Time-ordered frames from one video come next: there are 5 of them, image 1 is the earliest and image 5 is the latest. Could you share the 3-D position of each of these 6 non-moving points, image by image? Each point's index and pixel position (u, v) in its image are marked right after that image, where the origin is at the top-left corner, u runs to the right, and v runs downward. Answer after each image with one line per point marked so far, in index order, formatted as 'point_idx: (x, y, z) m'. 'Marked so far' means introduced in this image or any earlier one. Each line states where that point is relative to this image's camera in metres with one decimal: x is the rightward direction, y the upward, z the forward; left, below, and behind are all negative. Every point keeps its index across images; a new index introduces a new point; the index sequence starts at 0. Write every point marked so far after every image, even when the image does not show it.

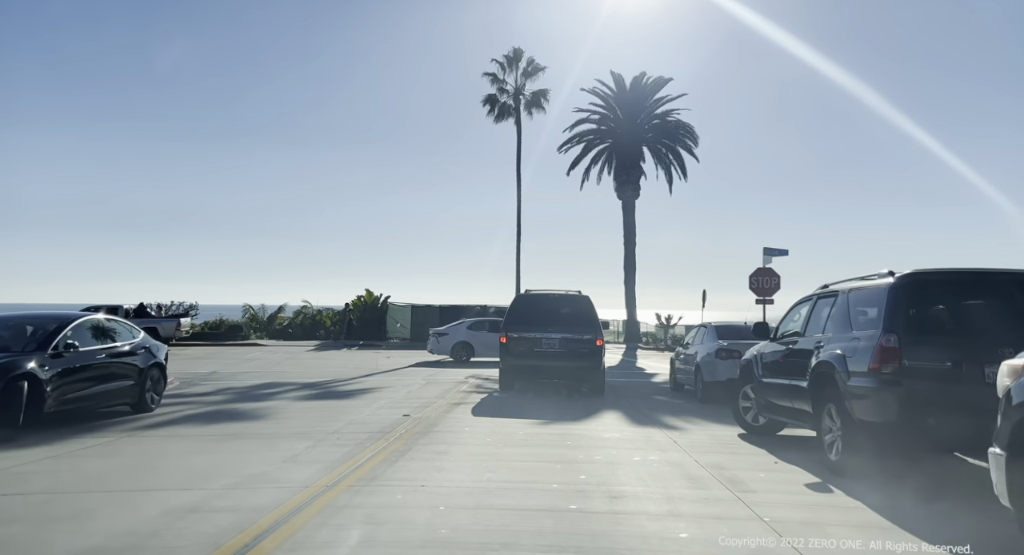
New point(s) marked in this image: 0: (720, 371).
0: (+3.6, -1.6, +10.8) m
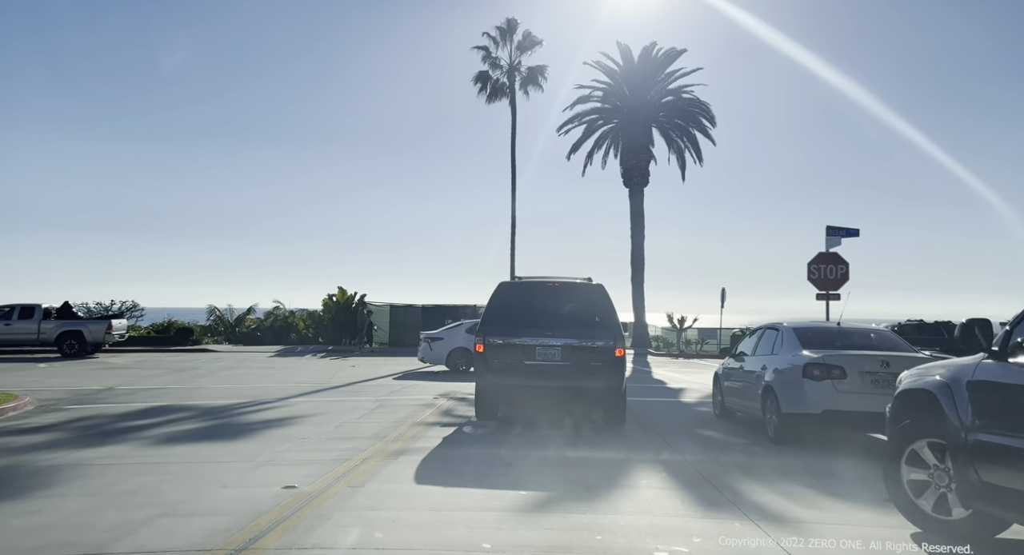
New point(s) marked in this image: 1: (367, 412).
0: (+3.3, -1.4, +7.0) m
1: (-2.2, -2.1, +9.8) m
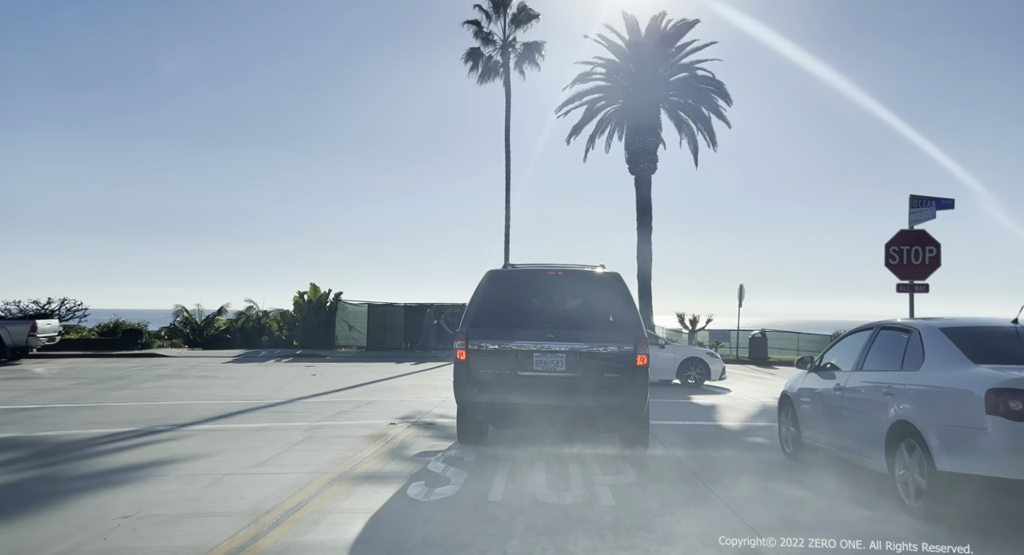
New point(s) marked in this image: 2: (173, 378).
0: (+3.1, -1.1, +4.0) m
1: (-2.4, -1.9, +6.7) m
2: (-8.3, -2.5, +15.2) m
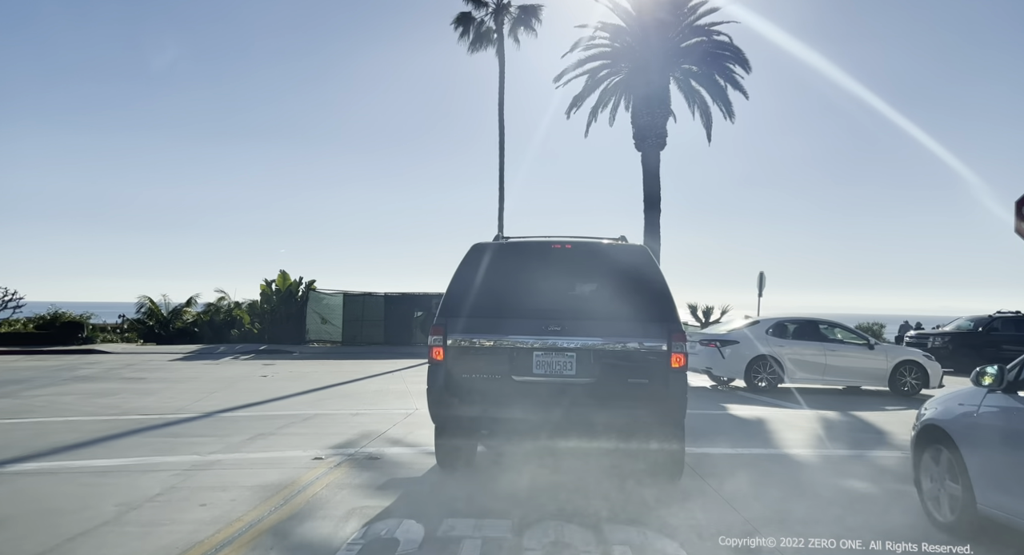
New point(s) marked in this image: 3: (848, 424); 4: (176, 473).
0: (+3.0, -0.9, +1.3) m
1: (-2.6, -1.6, +4.0) m
2: (-8.5, -2.1, +12.5) m
3: (+4.8, -2.1, +8.9) m
4: (-2.8, -1.6, +5.3) m
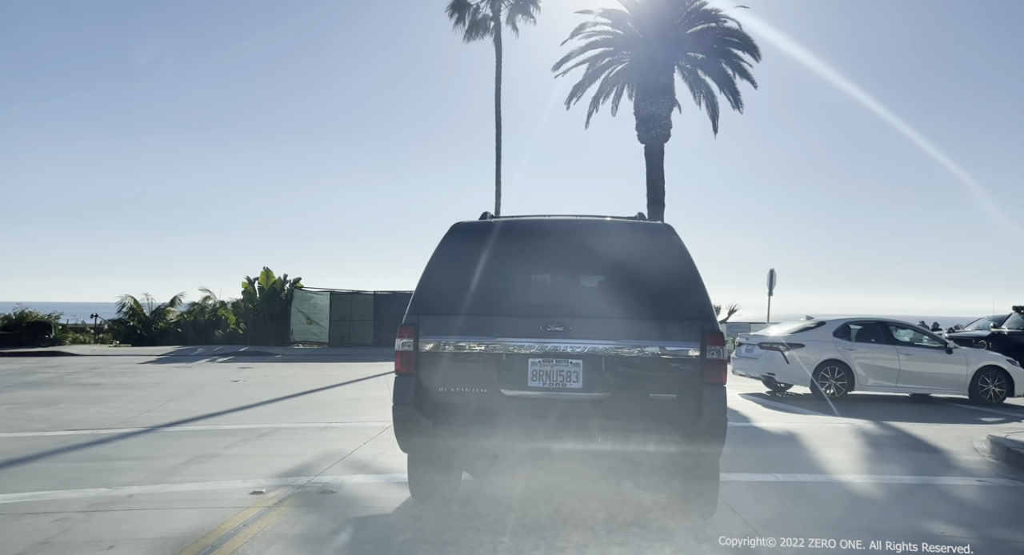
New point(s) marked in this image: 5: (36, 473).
0: (+2.9, -0.8, +0.1) m
1: (-2.7, -1.5, +2.8) m
2: (-8.6, -2.0, +11.3) m
3: (+4.7, -2.0, +7.7) m
4: (-2.9, -1.5, +4.1) m
5: (-3.9, -1.6, +5.1) m
